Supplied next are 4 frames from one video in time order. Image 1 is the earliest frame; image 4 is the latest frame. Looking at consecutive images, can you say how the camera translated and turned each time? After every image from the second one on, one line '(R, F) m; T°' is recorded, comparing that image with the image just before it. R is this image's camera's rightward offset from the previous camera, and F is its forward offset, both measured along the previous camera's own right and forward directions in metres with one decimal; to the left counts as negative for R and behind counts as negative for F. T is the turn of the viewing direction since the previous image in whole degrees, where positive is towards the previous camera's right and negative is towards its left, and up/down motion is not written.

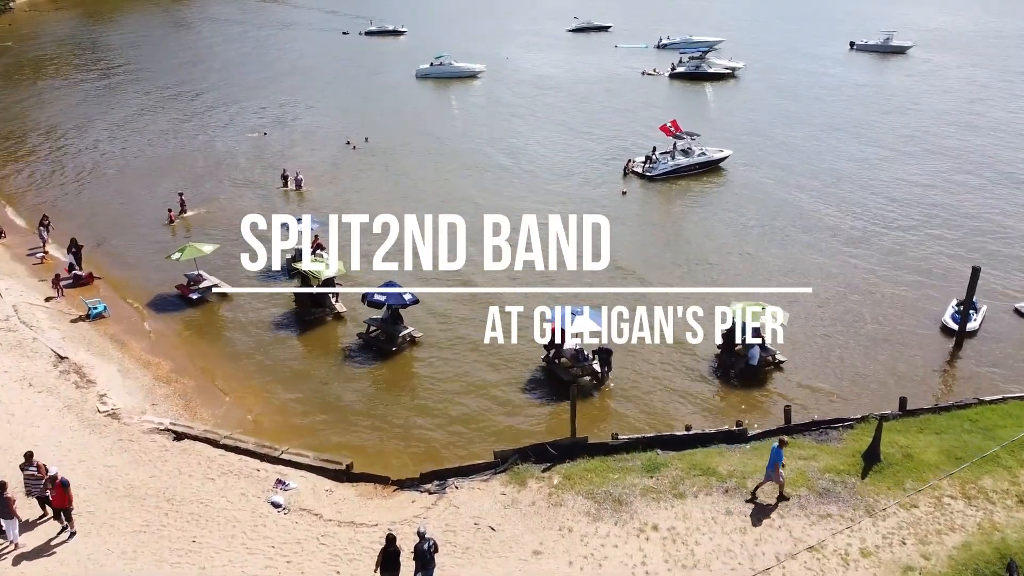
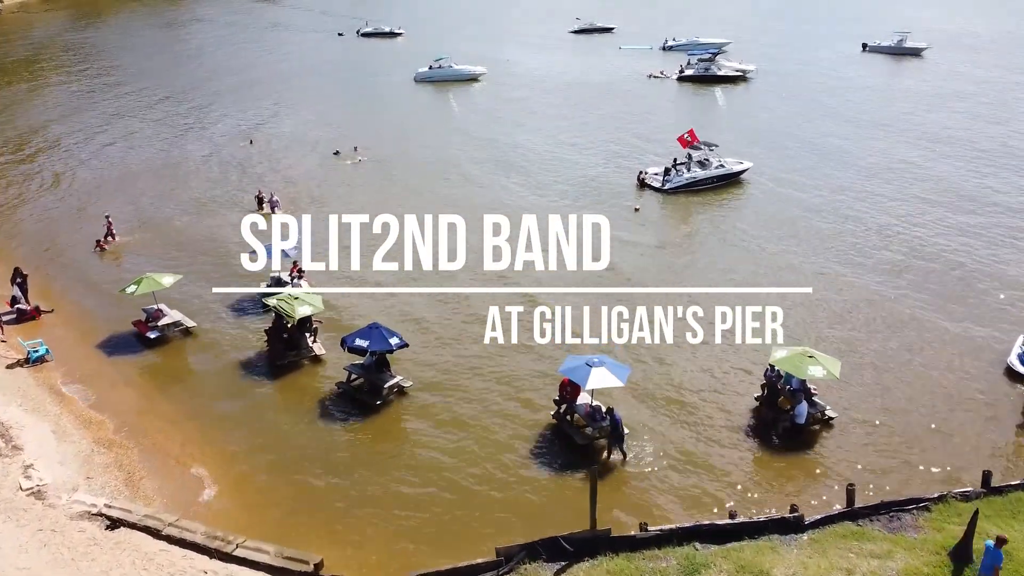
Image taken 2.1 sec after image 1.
(-0.1, +3.7) m; 0°
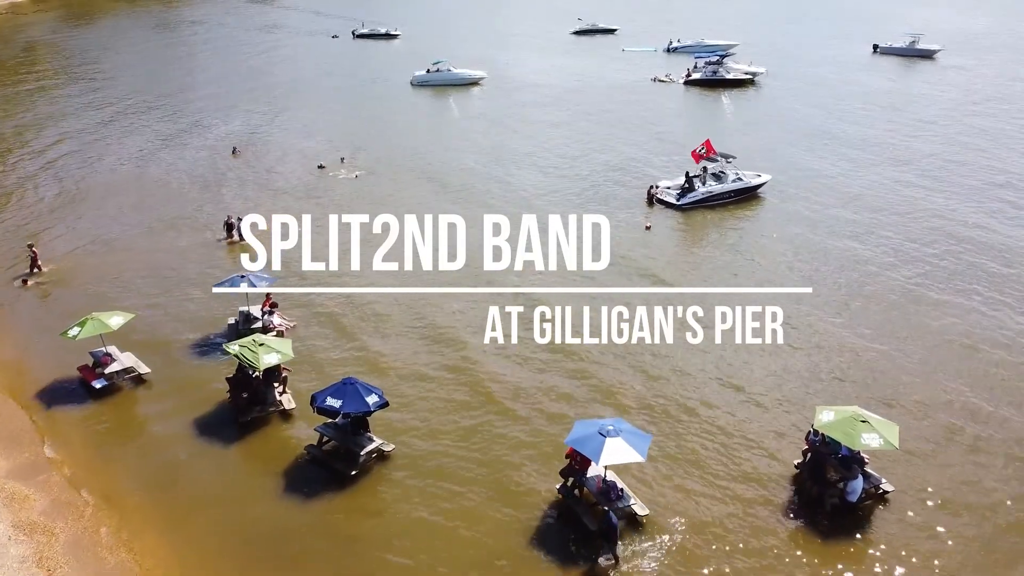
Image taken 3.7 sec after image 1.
(0.0, +3.3) m; 0°
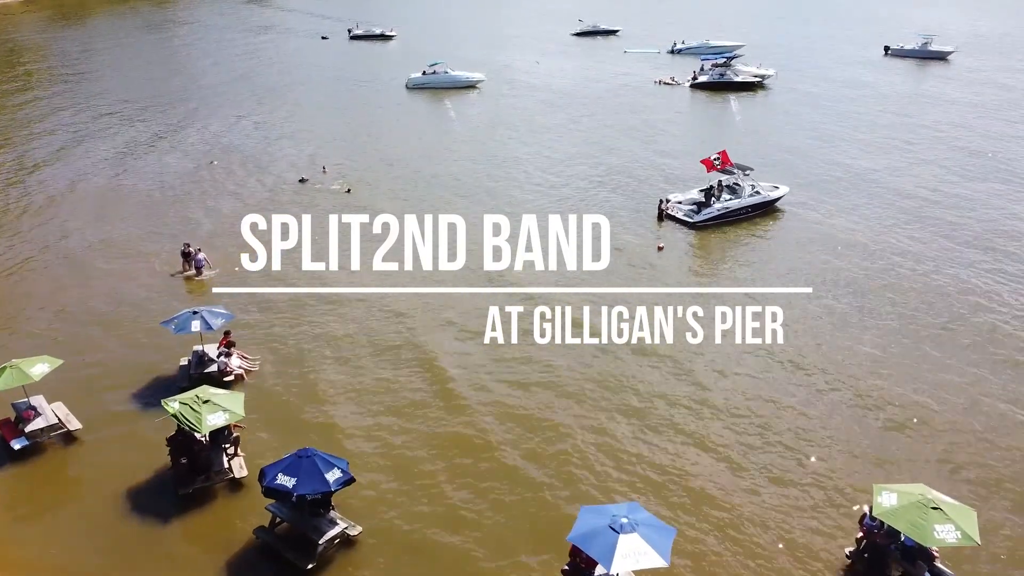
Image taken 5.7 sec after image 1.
(+0.2, +3.4) m; 0°
